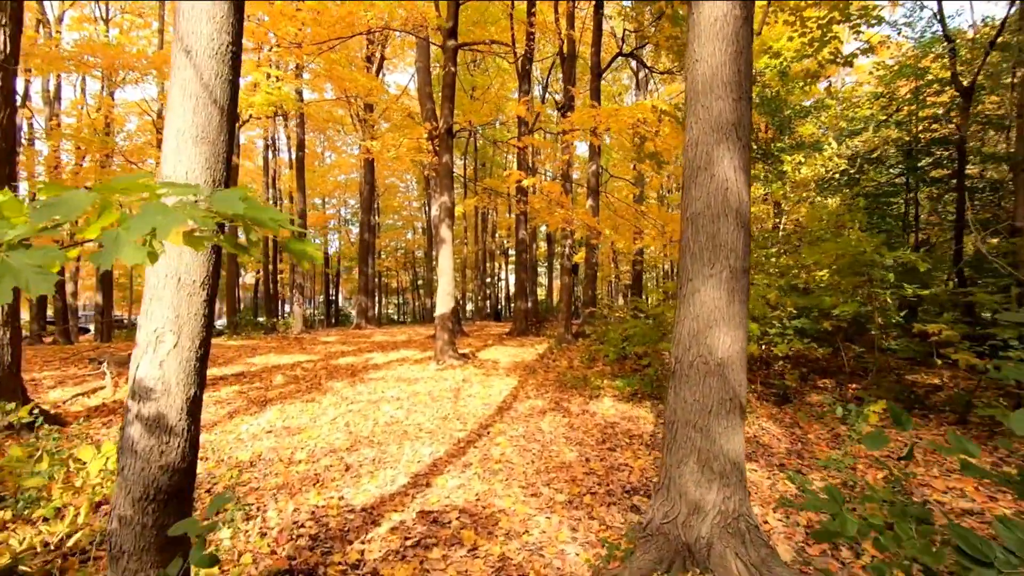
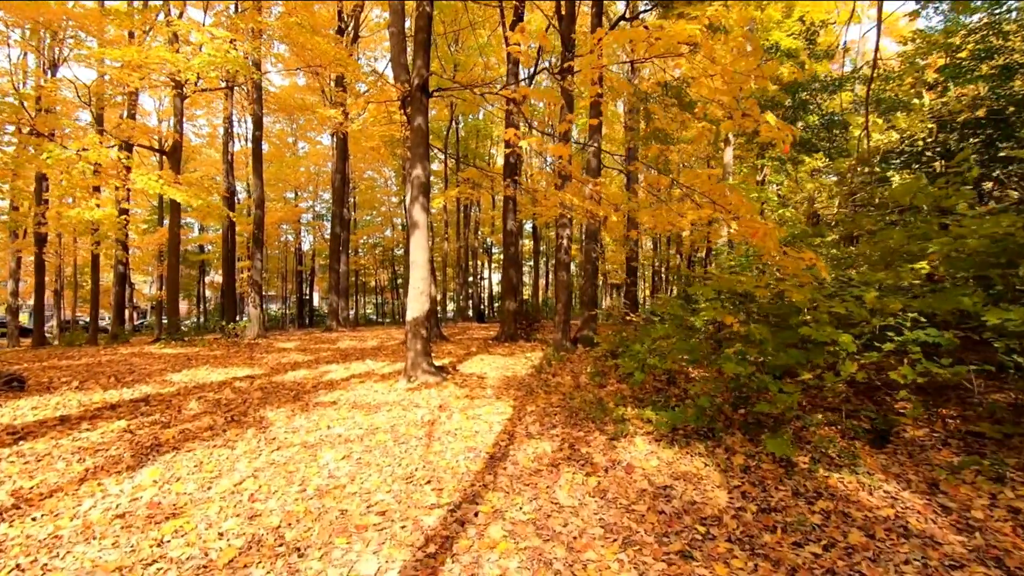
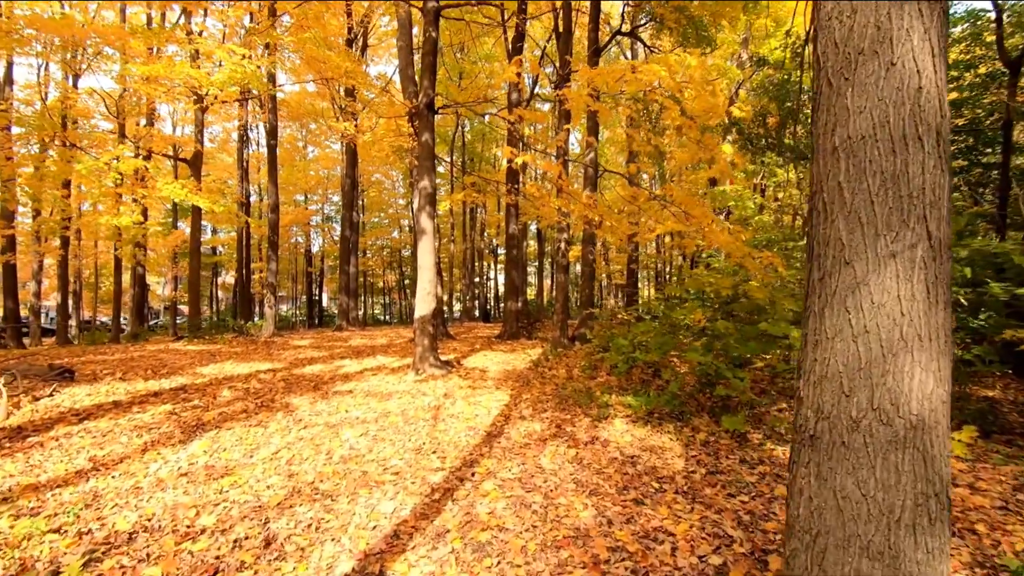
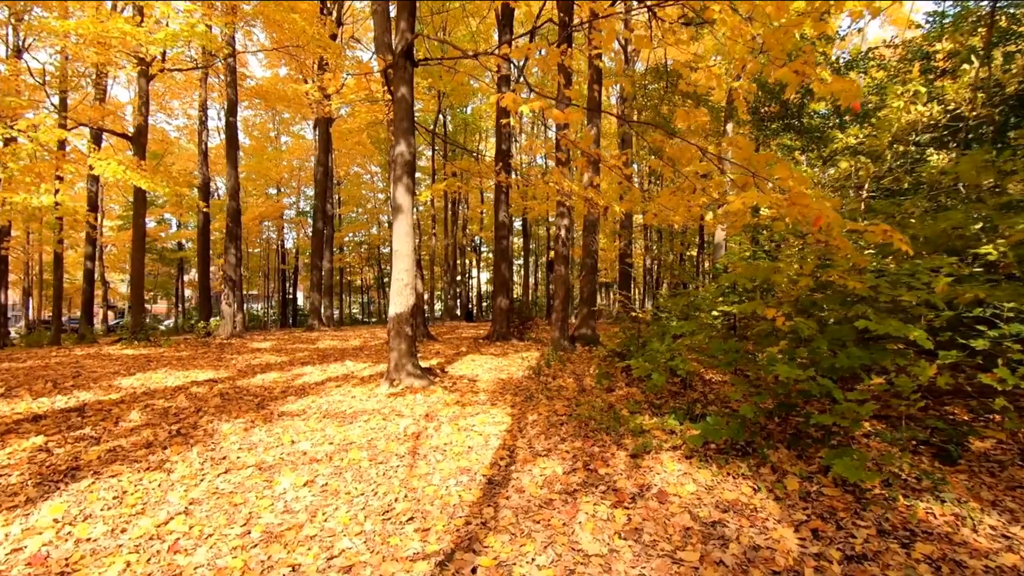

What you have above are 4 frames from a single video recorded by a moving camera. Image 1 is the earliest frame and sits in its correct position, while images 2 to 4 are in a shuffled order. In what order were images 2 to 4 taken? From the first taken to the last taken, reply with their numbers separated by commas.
3, 2, 4
